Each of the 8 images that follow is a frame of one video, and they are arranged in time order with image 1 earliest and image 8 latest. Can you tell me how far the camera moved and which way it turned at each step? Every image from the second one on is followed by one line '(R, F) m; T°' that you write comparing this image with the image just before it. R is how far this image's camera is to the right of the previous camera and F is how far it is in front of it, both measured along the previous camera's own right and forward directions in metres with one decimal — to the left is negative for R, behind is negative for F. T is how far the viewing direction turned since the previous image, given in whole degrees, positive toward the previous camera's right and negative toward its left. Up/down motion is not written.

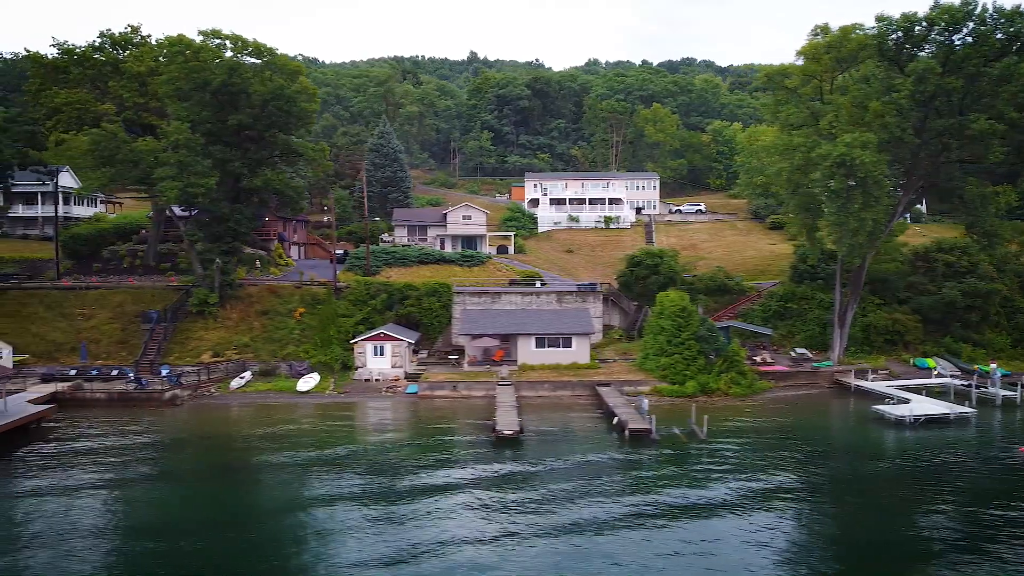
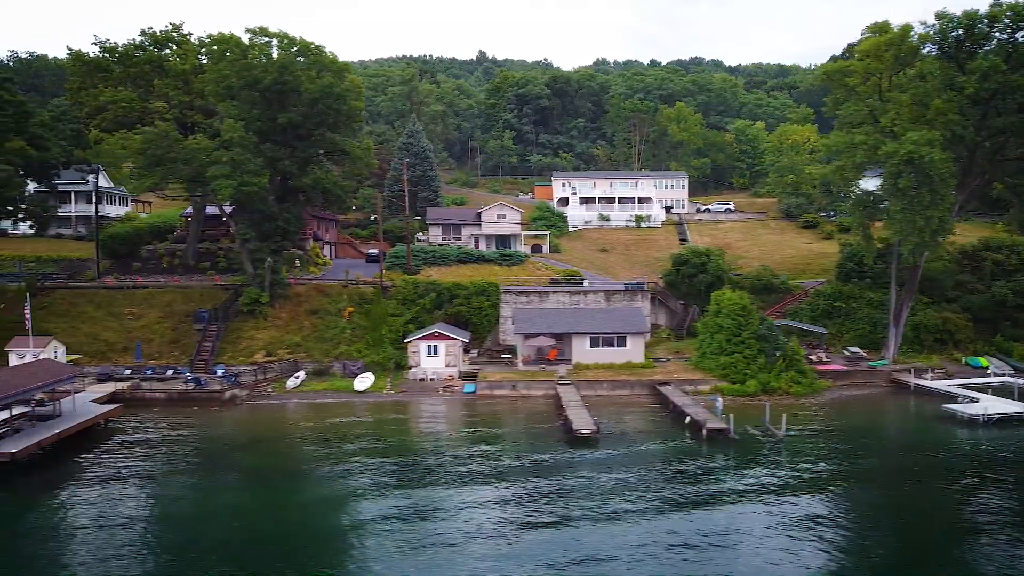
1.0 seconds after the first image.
(-2.4, +0.1) m; 0°
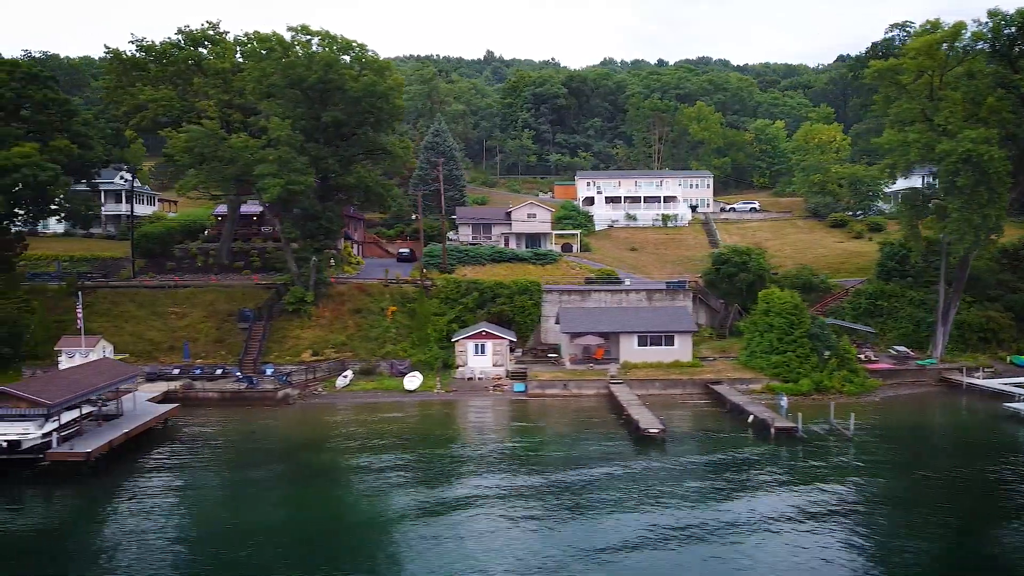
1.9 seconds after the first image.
(-2.1, +0.1) m; 0°
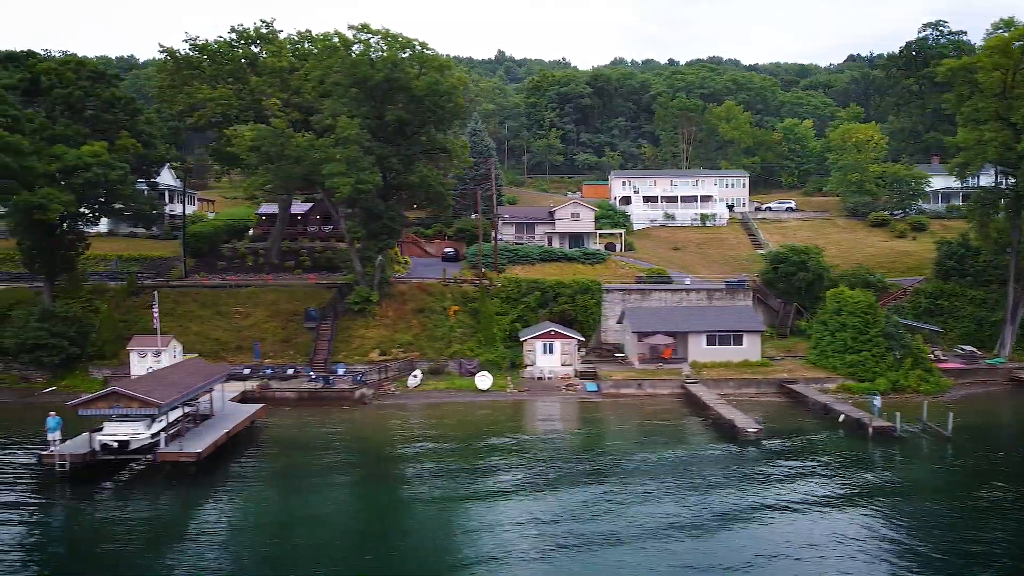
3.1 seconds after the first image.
(-3.0, +0.1) m; 0°
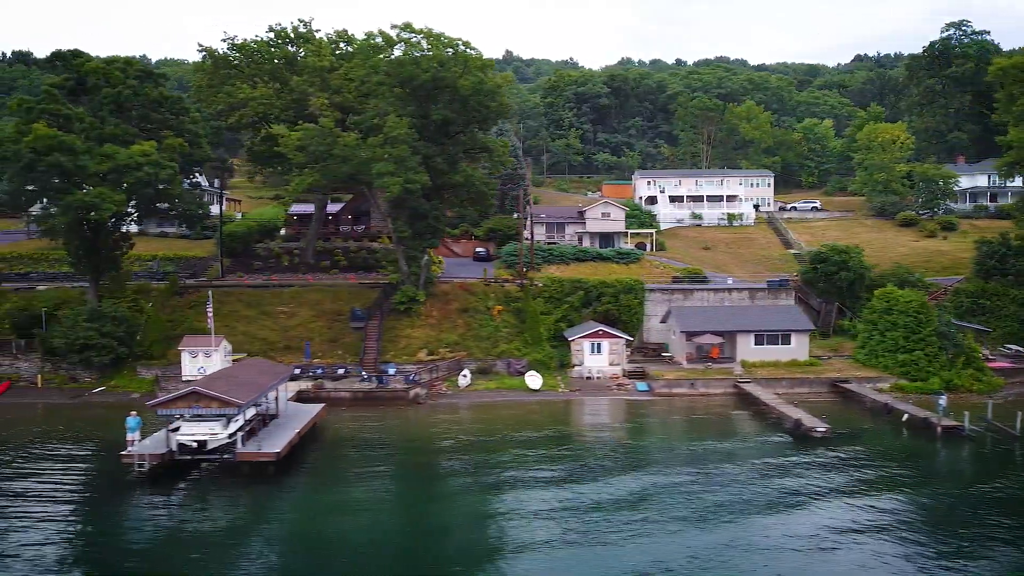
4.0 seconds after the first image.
(-2.1, 0.0) m; 0°
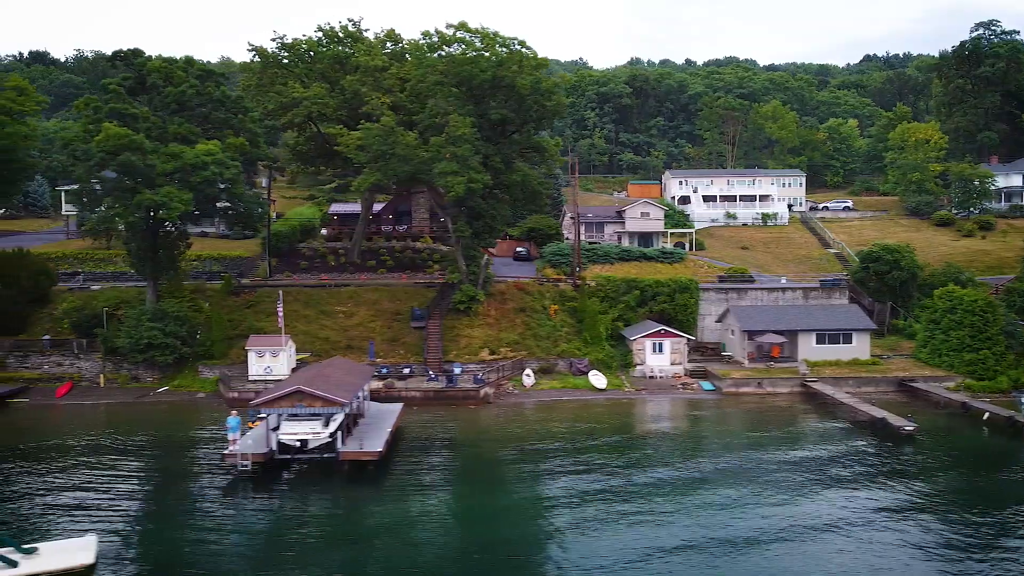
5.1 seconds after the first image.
(-2.7, 0.0) m; 0°
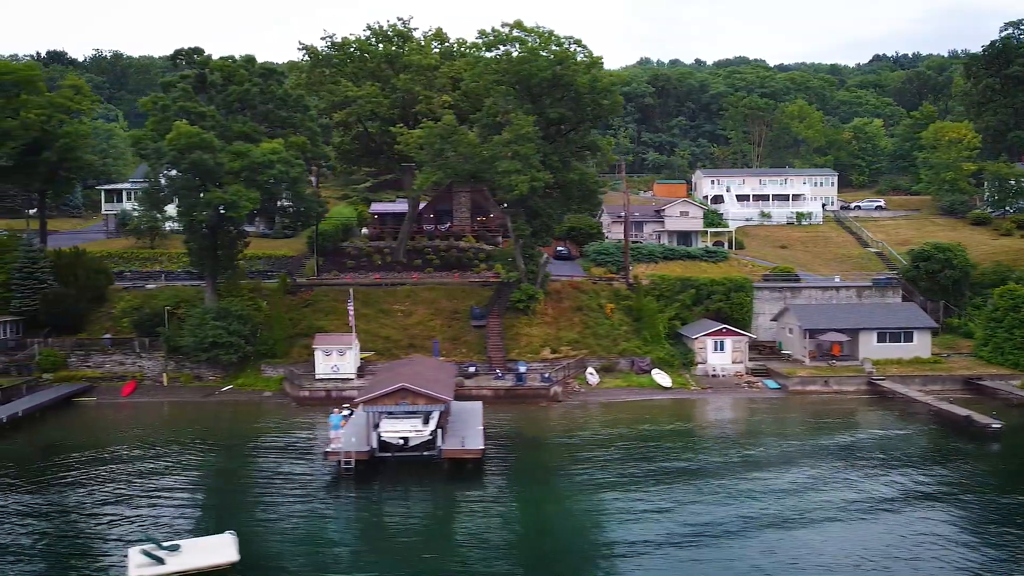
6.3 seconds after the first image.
(-2.7, 0.0) m; 0°
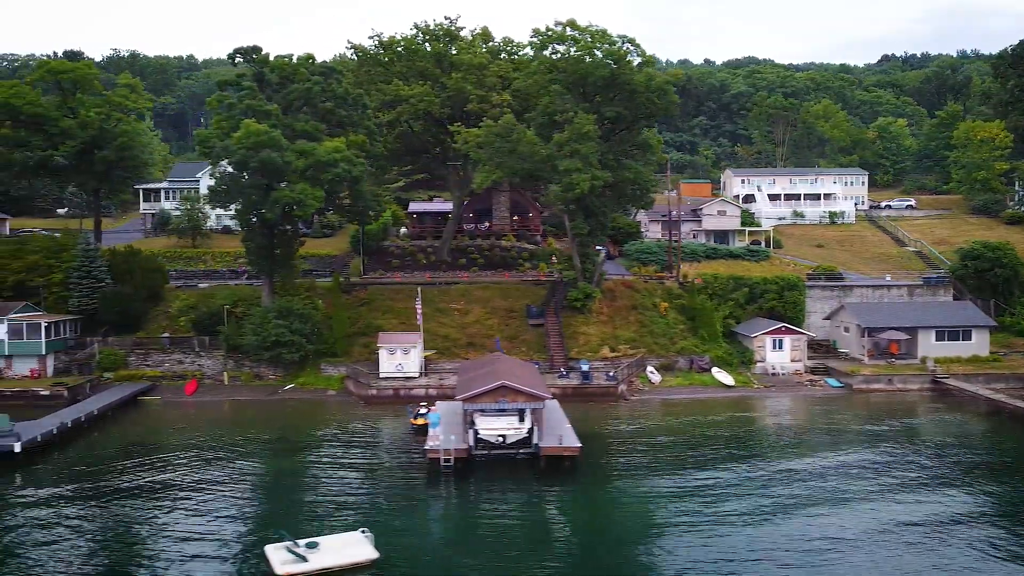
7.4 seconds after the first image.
(-2.6, 0.0) m; 0°
